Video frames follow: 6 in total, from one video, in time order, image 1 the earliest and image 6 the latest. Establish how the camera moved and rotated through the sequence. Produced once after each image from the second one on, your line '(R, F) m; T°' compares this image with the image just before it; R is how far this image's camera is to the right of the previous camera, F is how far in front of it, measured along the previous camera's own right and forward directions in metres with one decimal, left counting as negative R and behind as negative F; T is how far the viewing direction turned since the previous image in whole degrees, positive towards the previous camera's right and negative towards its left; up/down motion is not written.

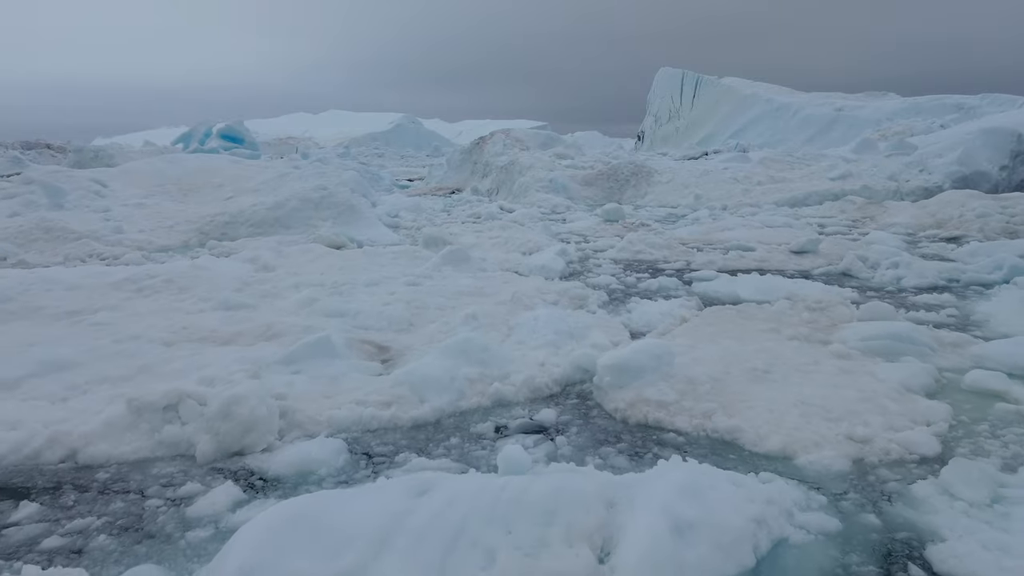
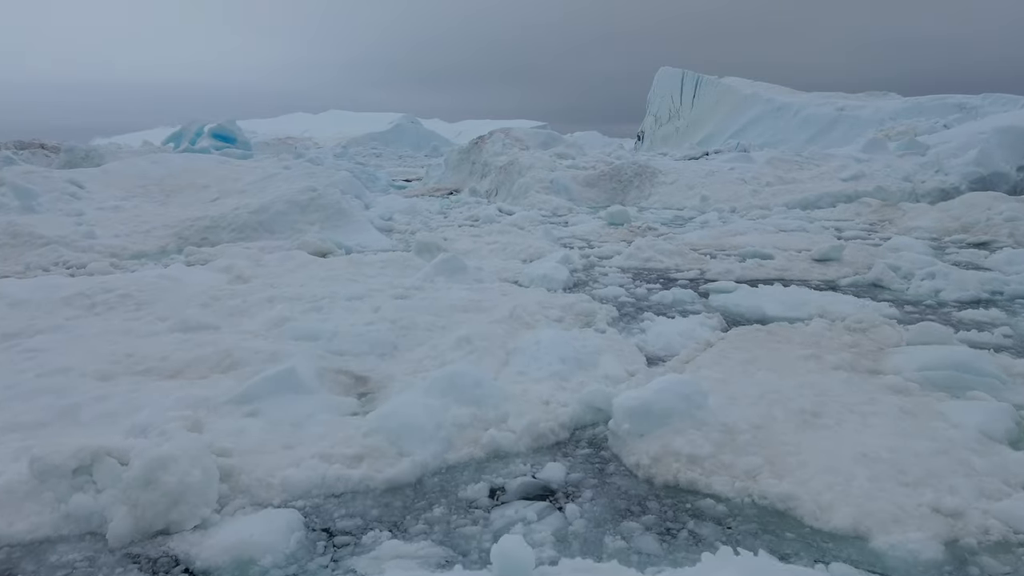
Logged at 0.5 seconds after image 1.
(0.0, +0.5) m; 0°
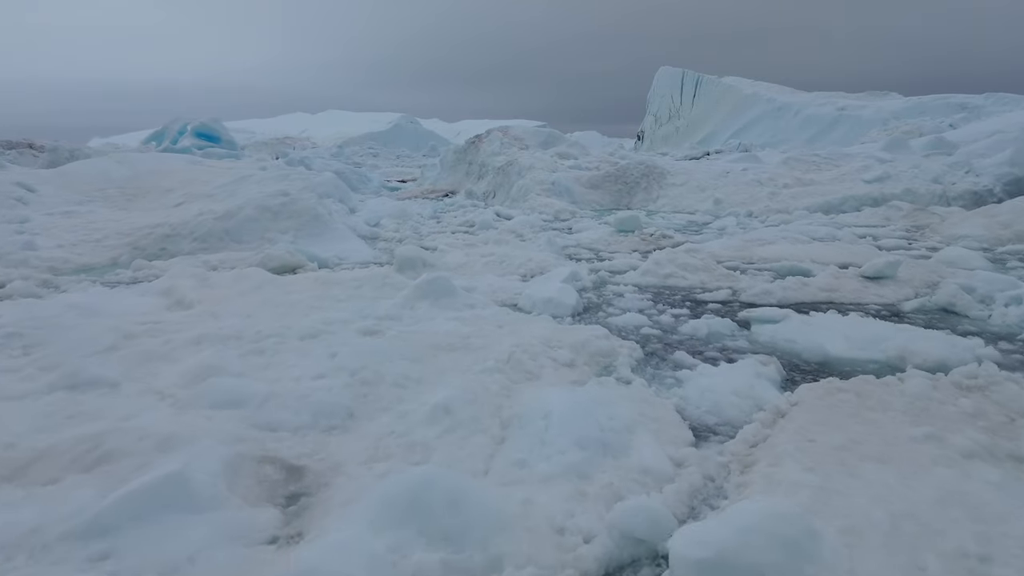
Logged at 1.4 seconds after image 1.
(0.0, +1.0) m; 0°
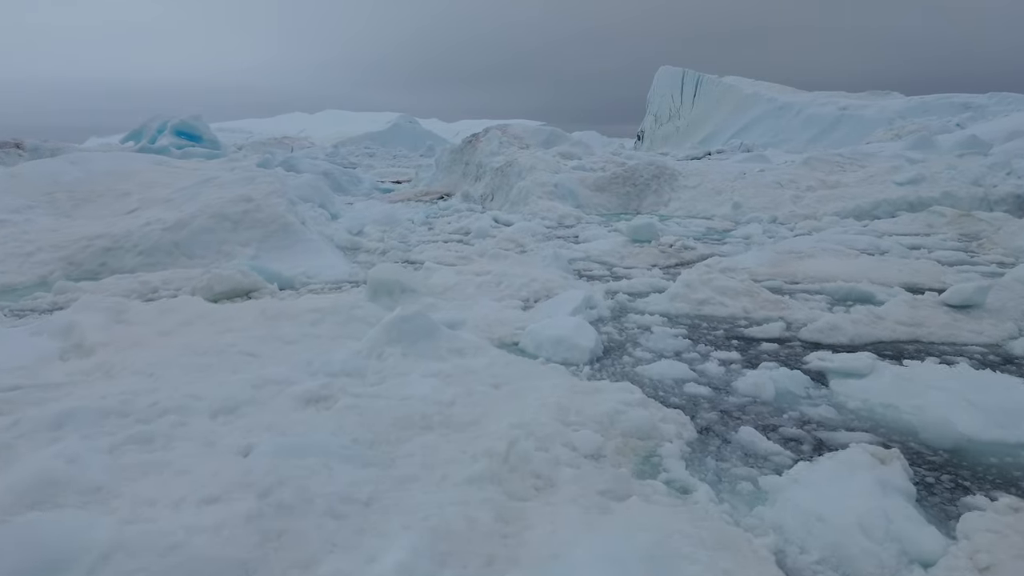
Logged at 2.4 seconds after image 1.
(0.0, +1.1) m; 0°
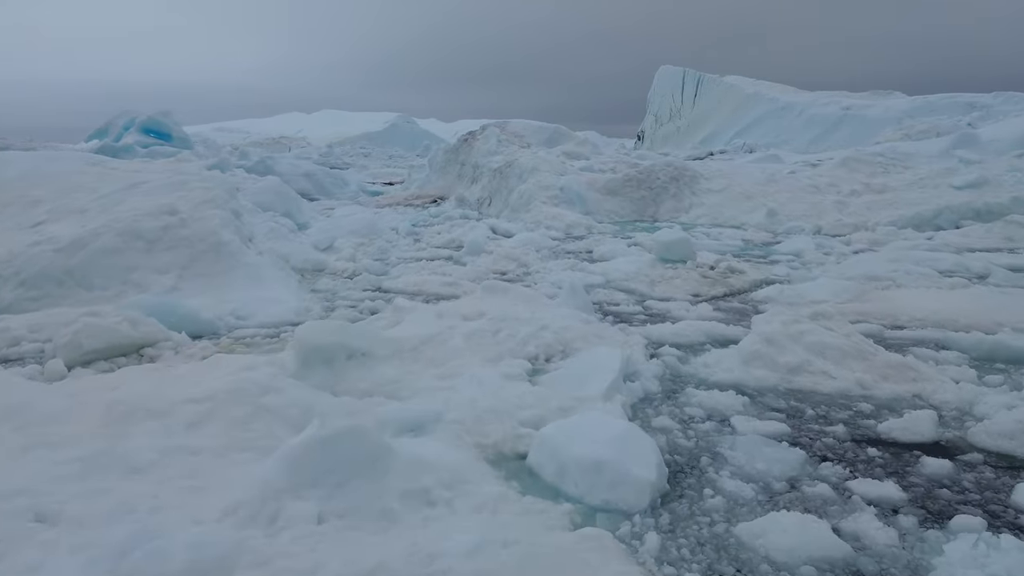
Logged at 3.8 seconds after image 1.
(0.0, +1.6) m; 0°
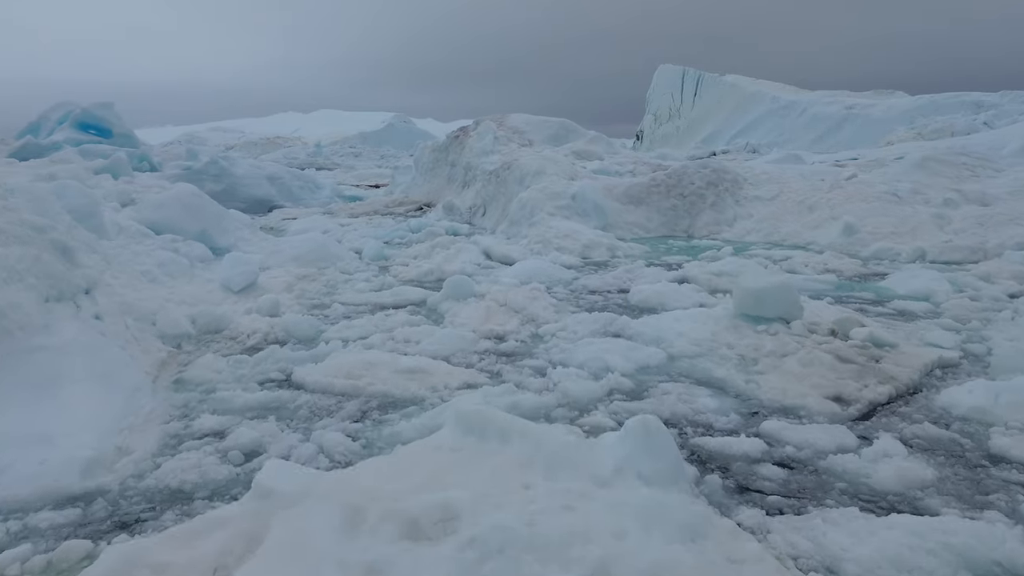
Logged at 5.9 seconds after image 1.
(0.0, +2.3) m; 0°
